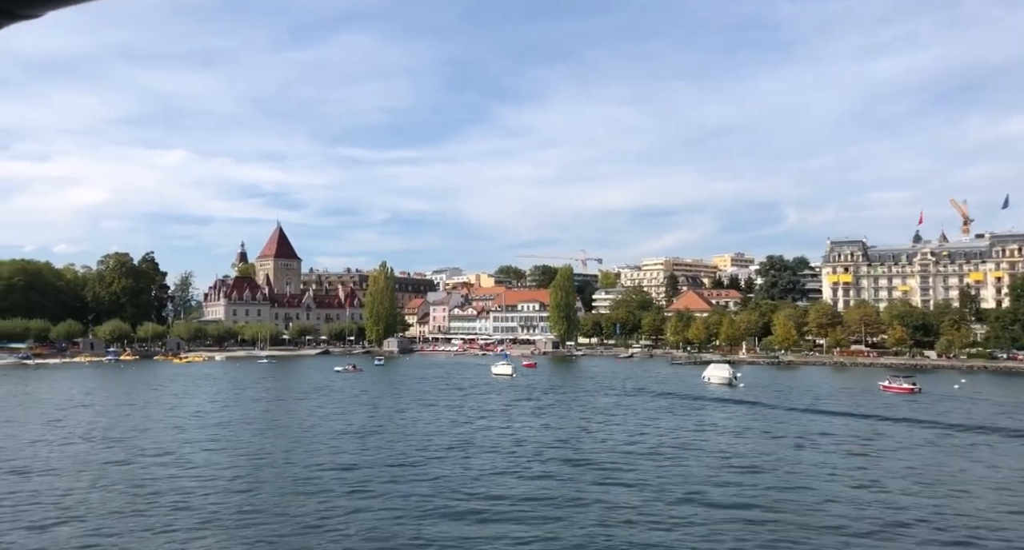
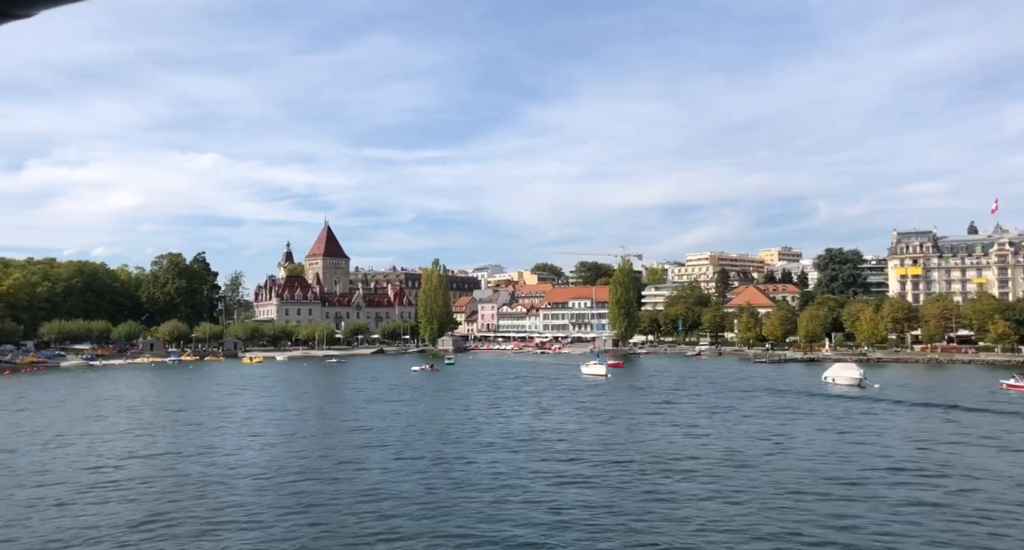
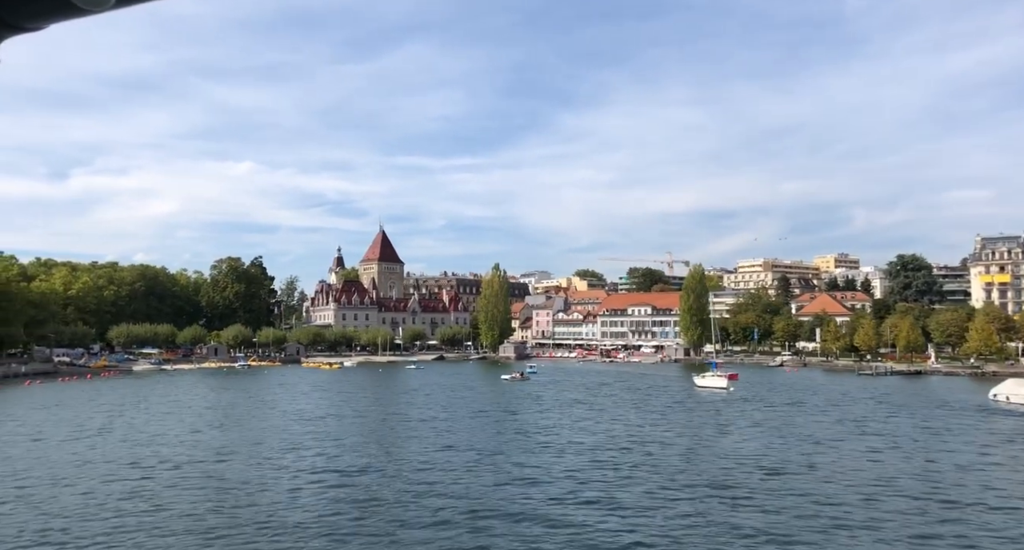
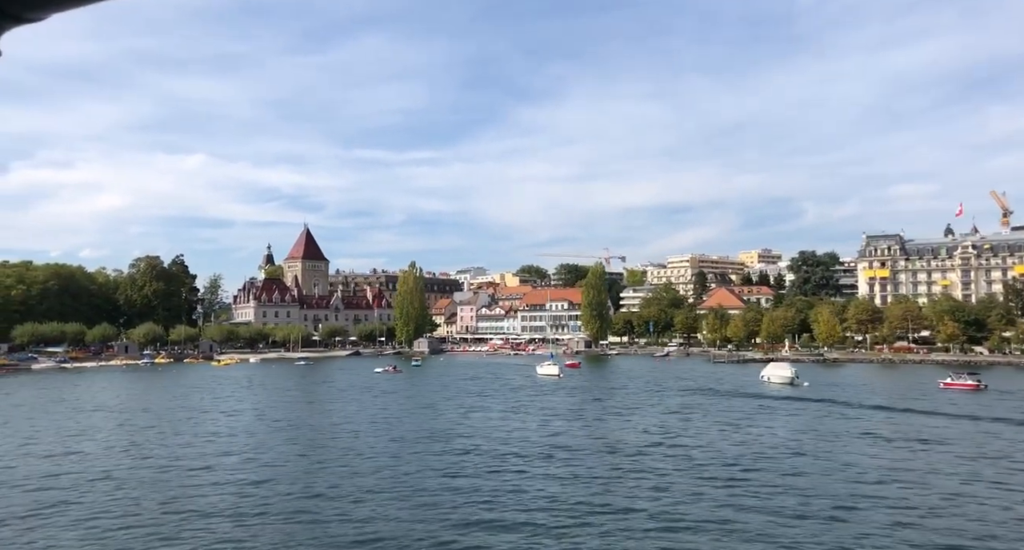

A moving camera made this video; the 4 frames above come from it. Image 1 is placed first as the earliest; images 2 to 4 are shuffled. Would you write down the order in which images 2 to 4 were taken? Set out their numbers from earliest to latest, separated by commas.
4, 2, 3
